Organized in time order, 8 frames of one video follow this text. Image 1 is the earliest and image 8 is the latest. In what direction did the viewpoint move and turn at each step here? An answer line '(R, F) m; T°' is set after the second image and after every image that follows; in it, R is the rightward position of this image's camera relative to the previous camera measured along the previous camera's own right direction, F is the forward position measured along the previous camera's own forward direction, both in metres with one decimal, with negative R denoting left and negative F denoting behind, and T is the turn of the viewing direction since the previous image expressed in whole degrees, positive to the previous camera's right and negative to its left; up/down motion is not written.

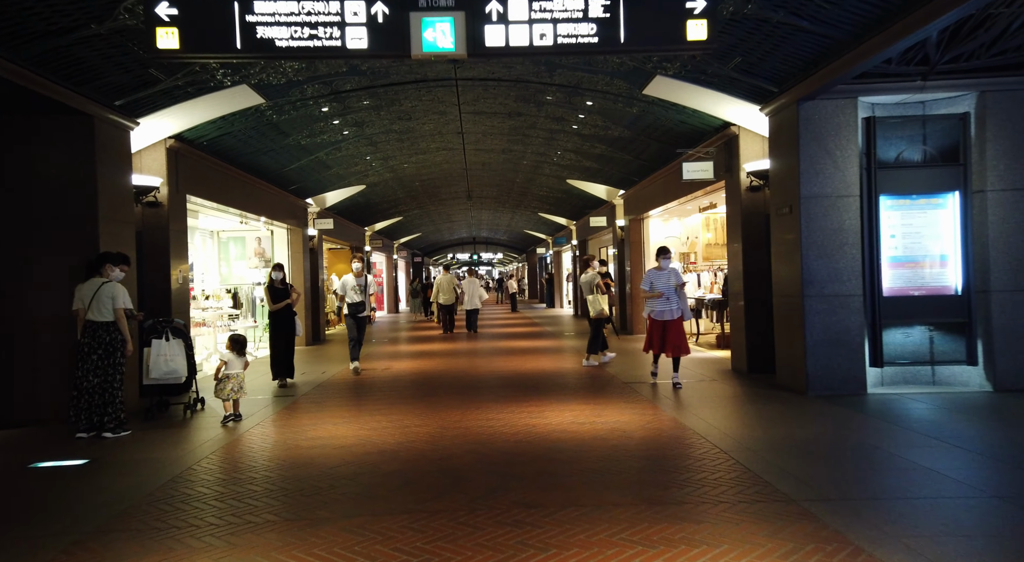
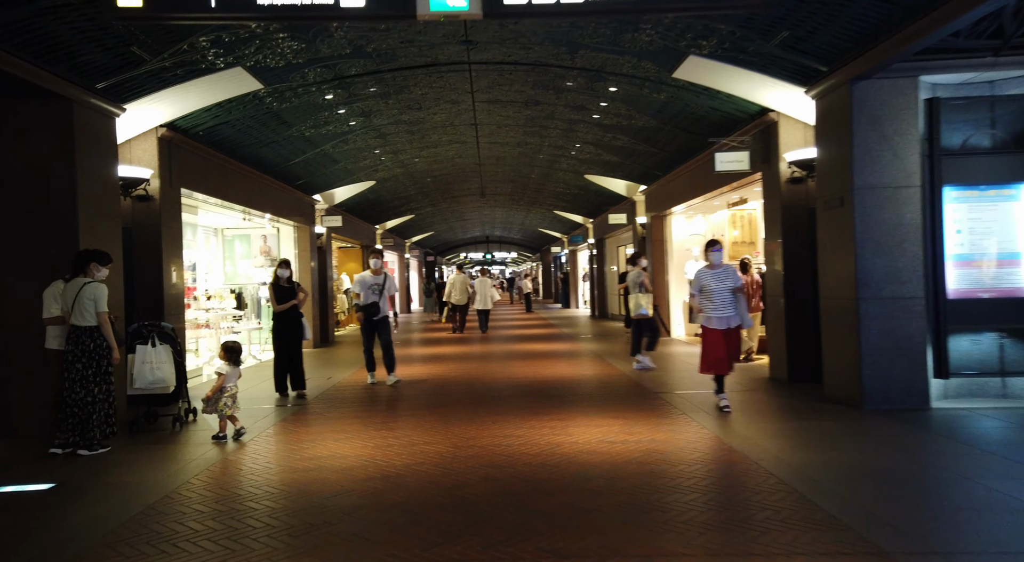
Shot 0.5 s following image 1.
(-0.1, +0.8) m; -1°
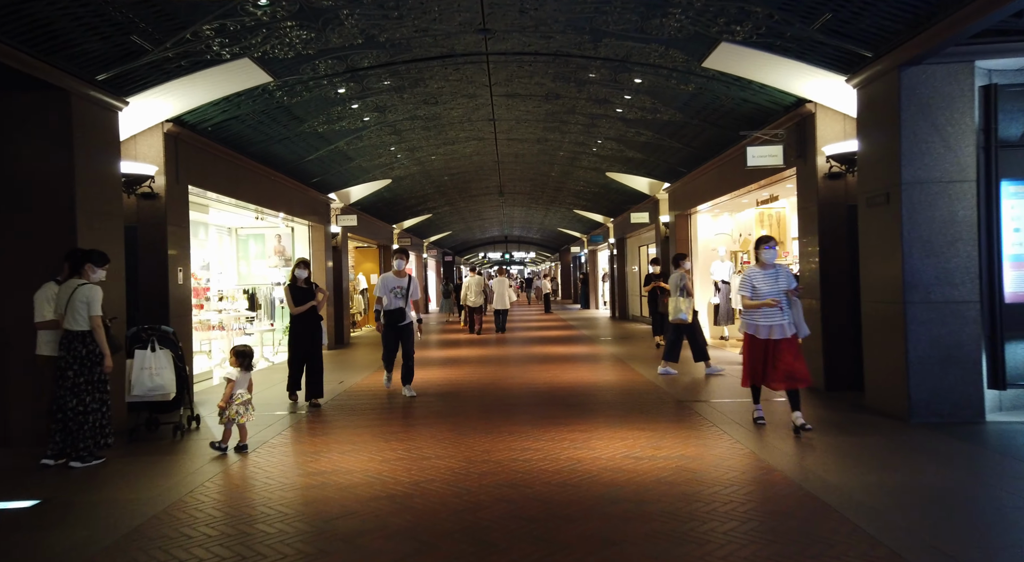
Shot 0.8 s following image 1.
(0.0, +0.5) m; -1°
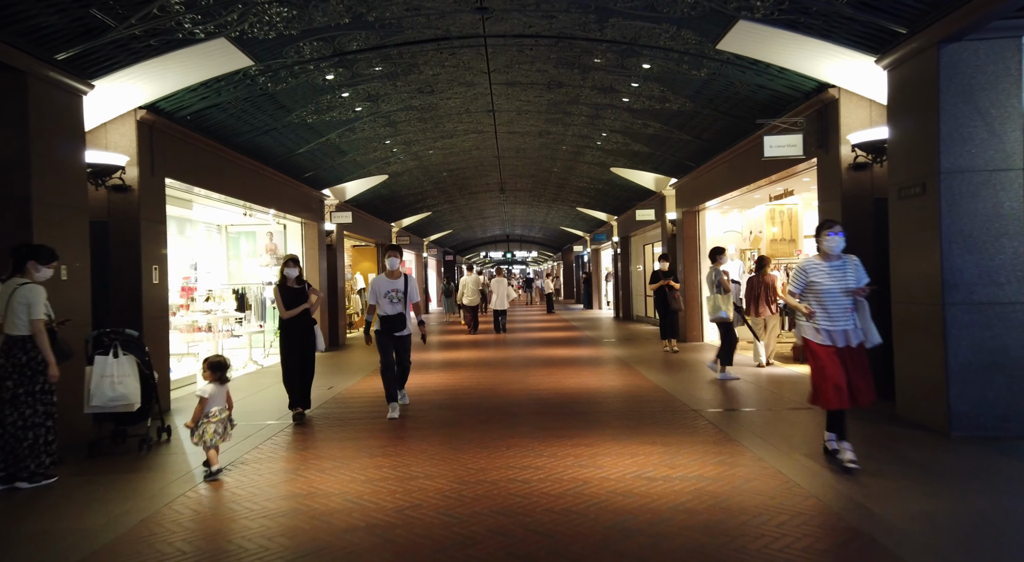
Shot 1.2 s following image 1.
(0.0, +0.6) m; 0°
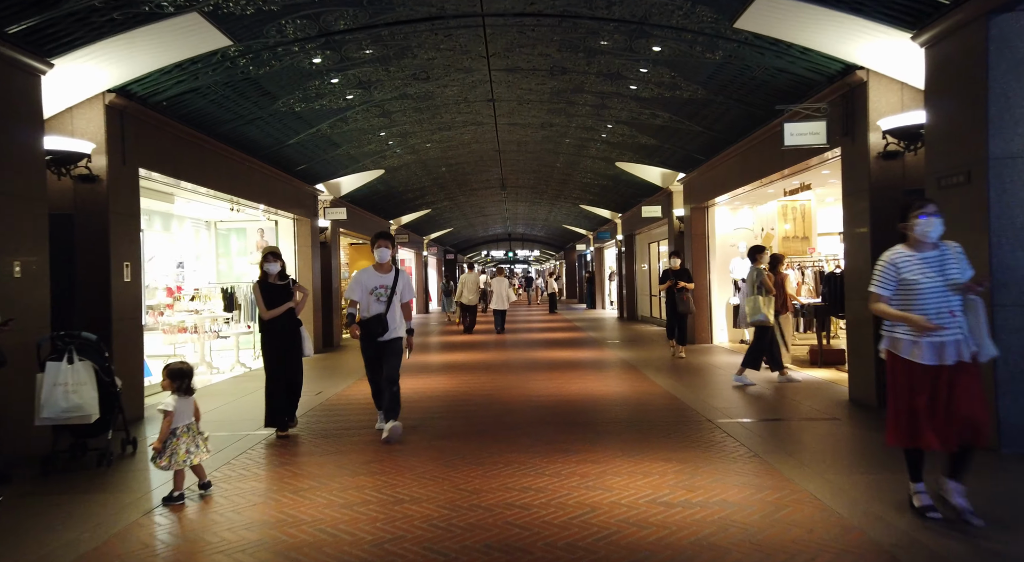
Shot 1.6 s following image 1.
(0.0, +0.7) m; 0°
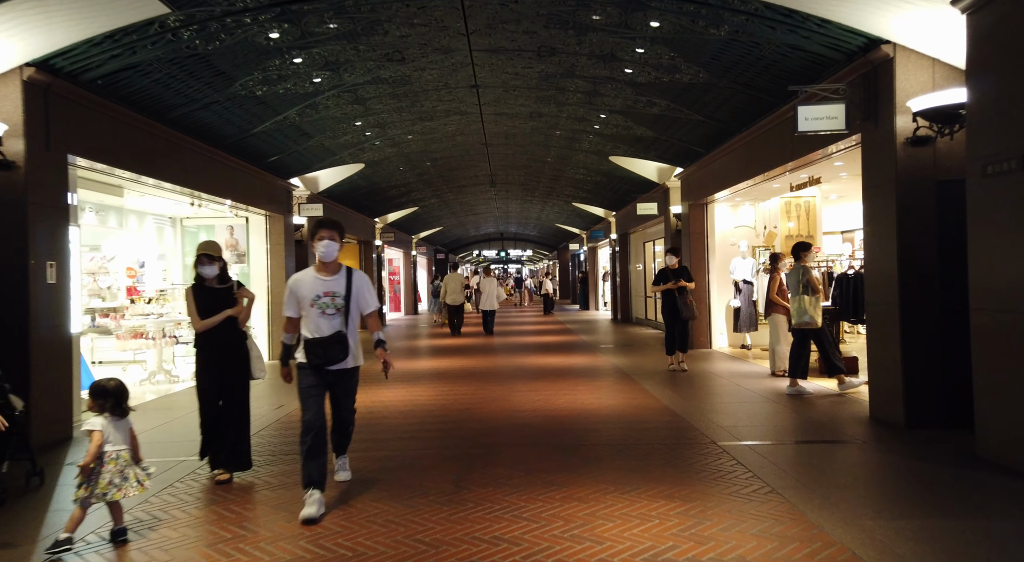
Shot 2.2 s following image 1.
(+0.1, +0.9) m; 0°
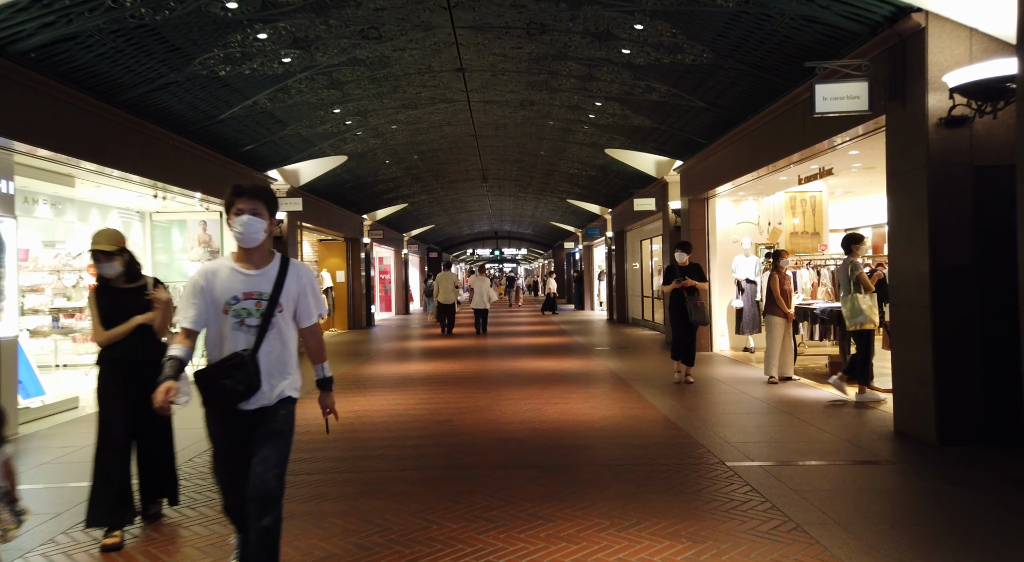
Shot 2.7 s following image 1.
(+0.1, +0.8) m; 0°
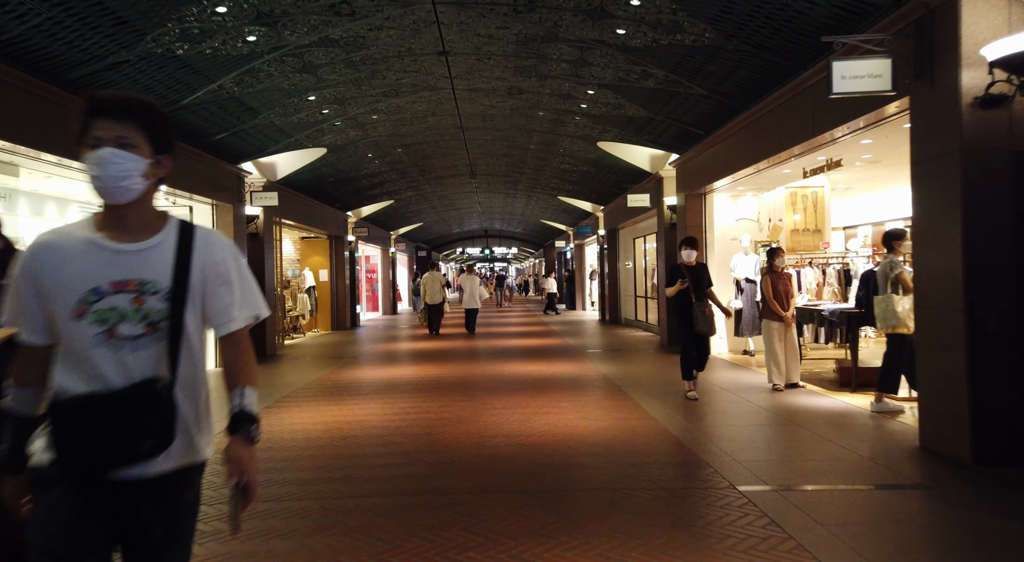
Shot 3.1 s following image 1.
(+0.1, +0.7) m; +1°
